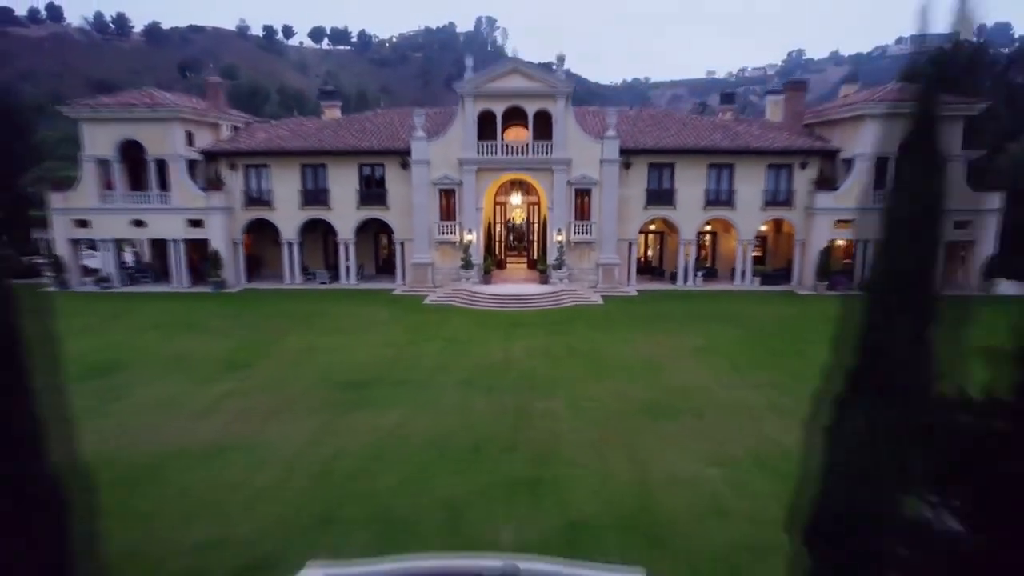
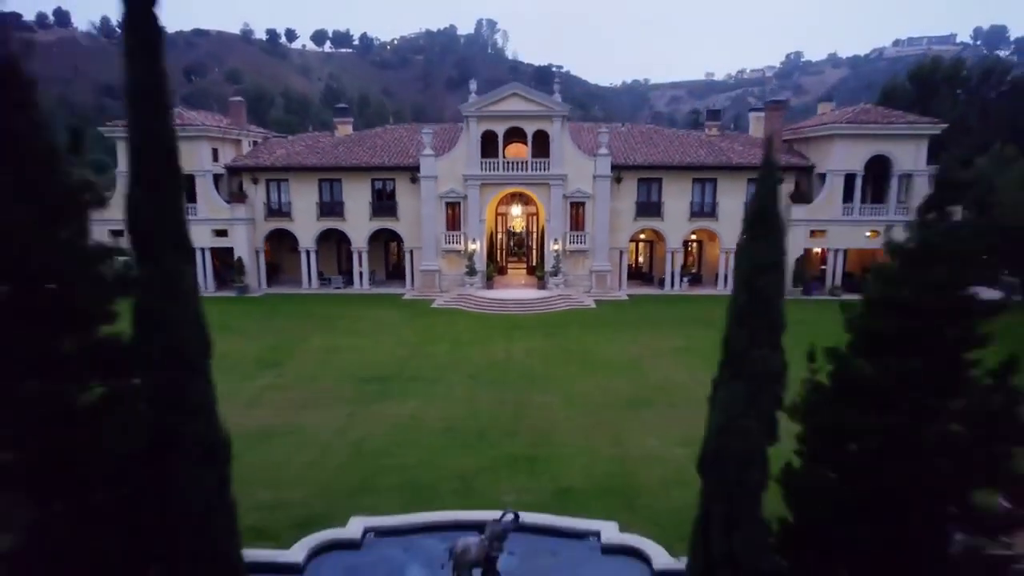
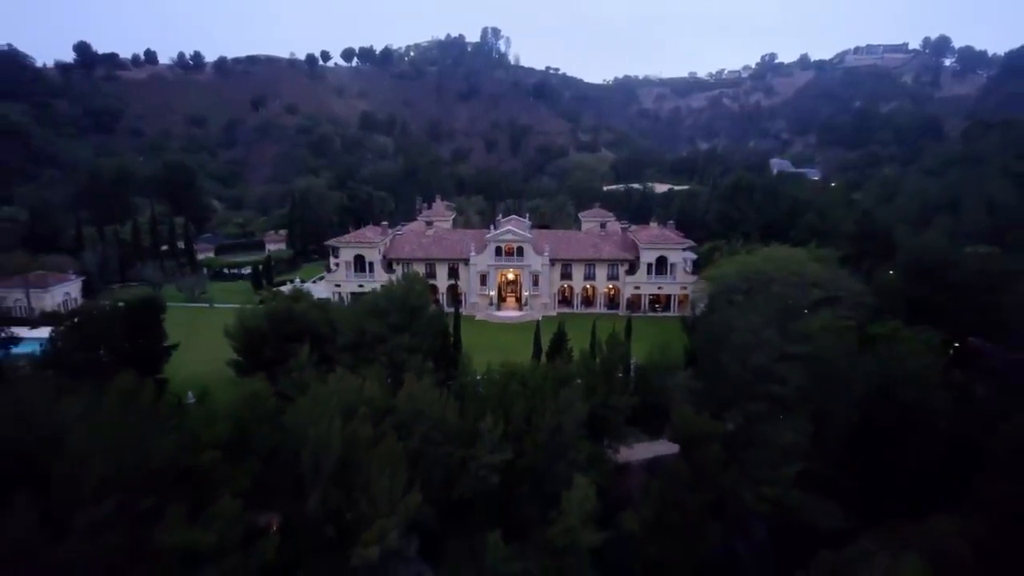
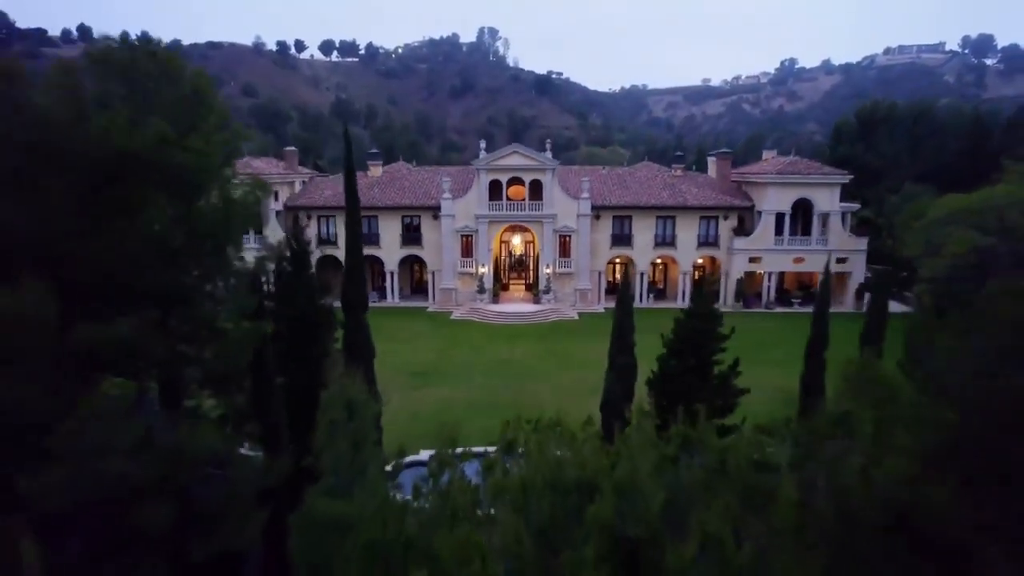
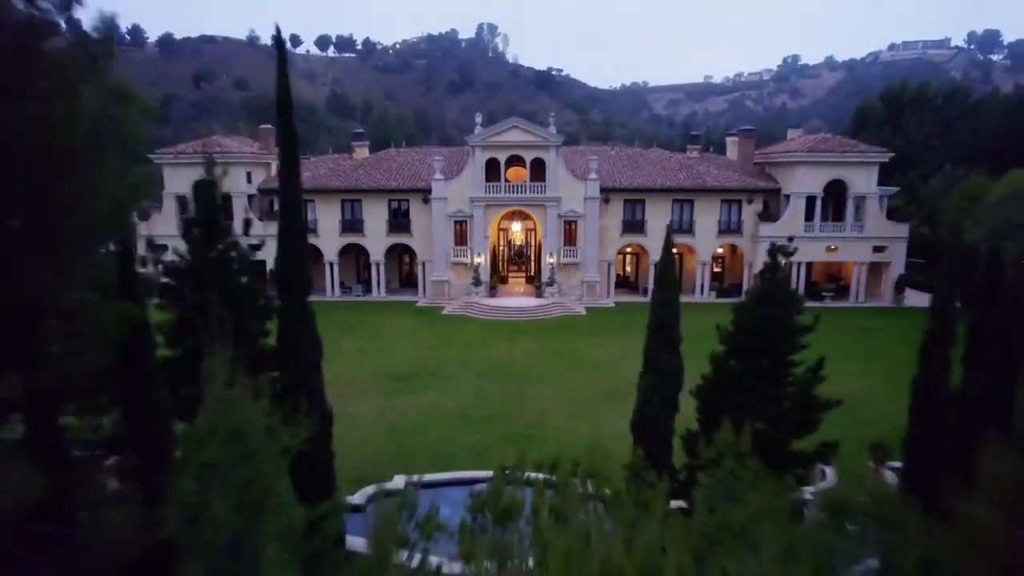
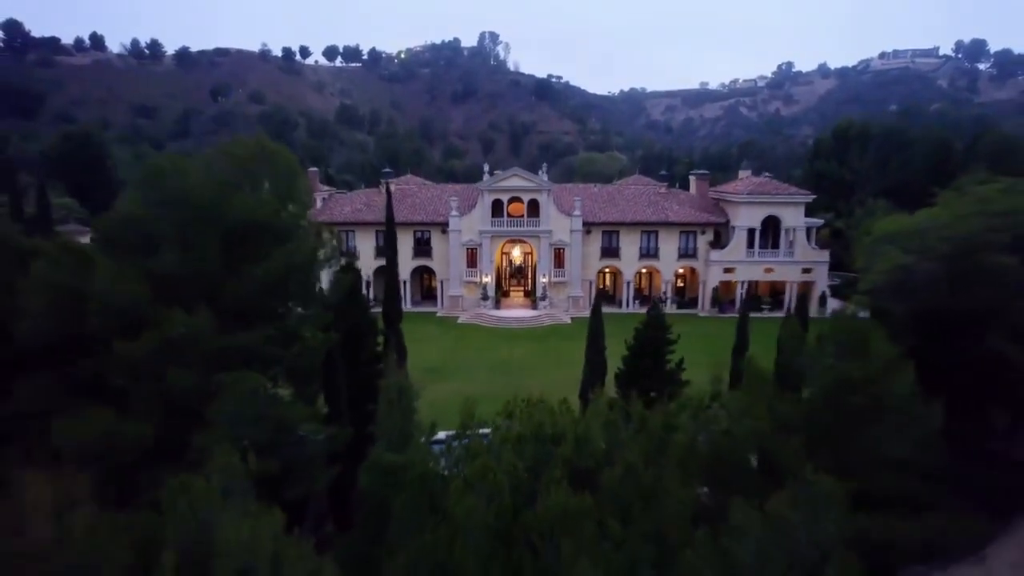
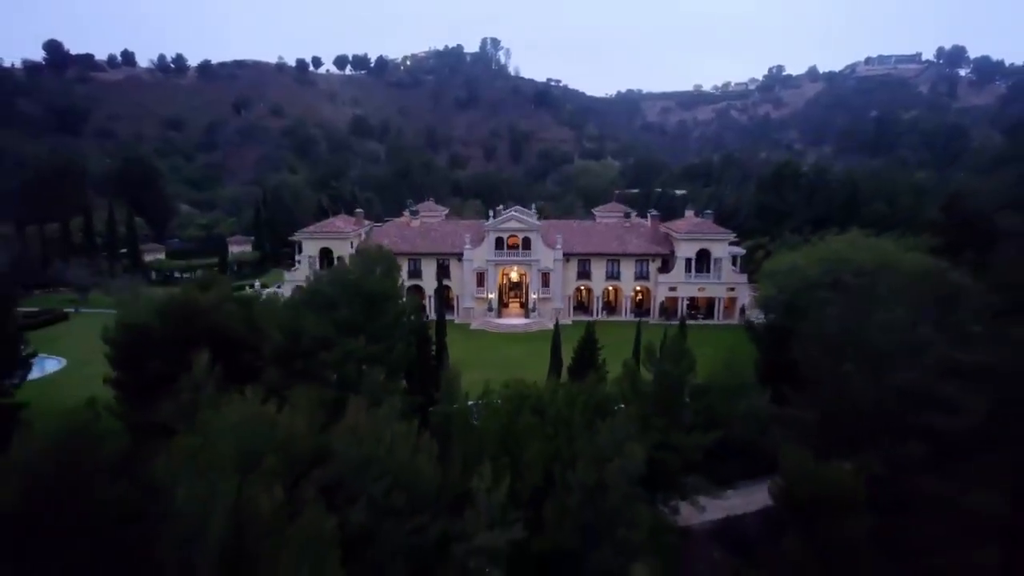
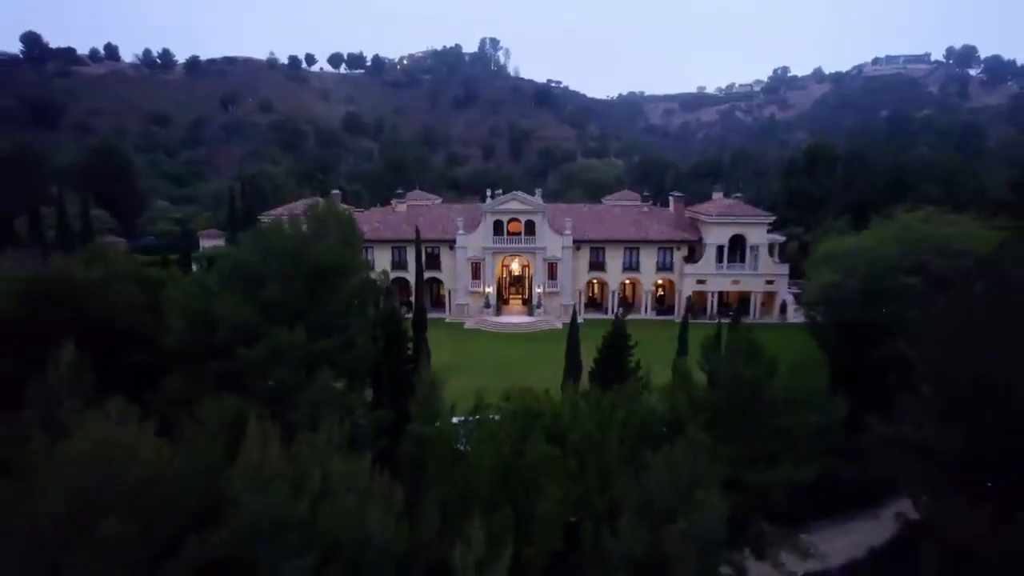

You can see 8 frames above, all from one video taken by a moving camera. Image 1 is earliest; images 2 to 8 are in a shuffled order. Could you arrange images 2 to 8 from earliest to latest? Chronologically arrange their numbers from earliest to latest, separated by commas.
2, 5, 4, 6, 8, 7, 3
